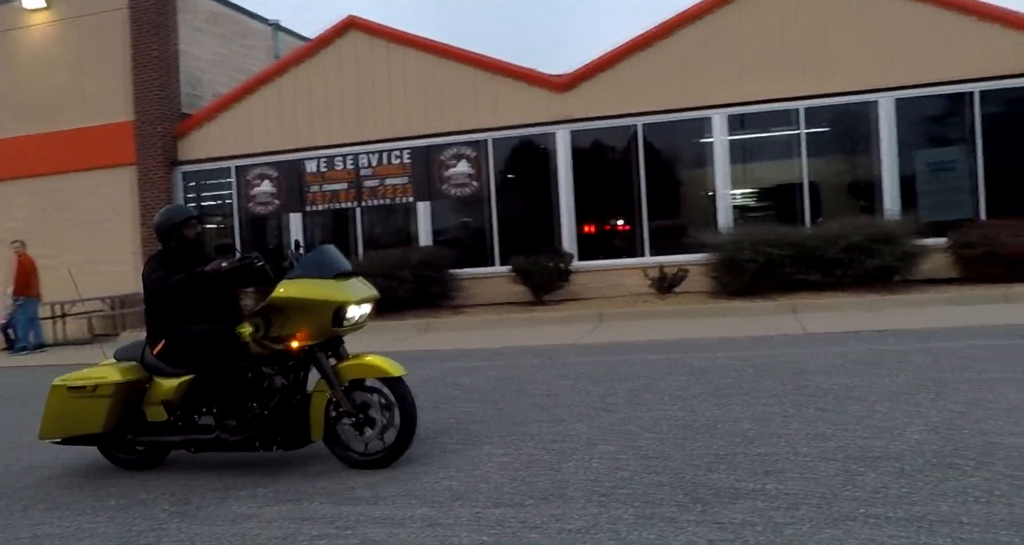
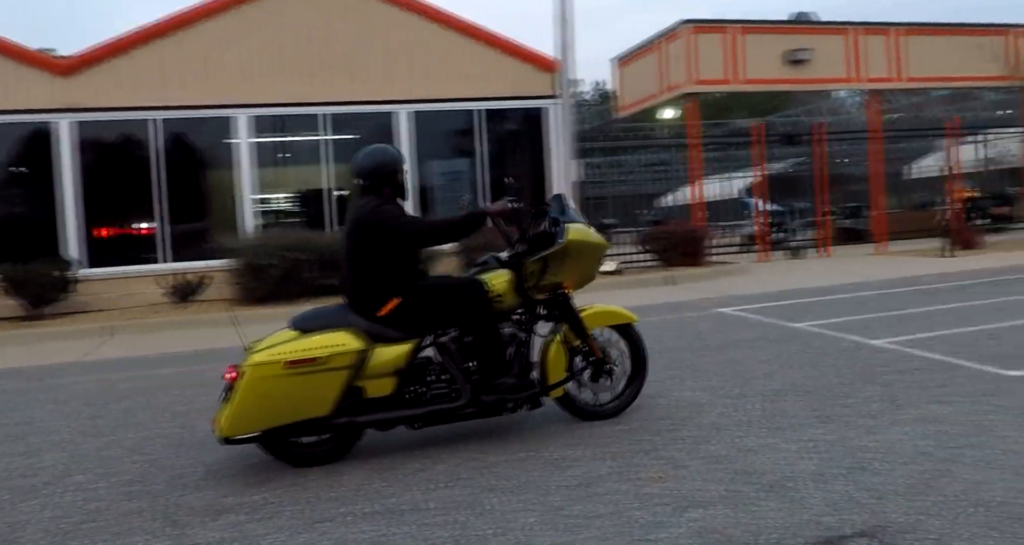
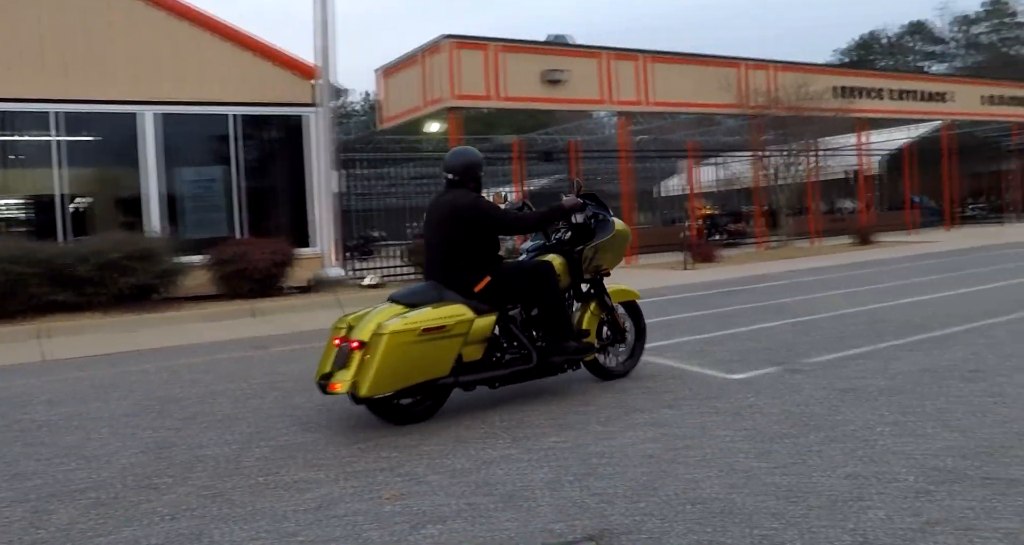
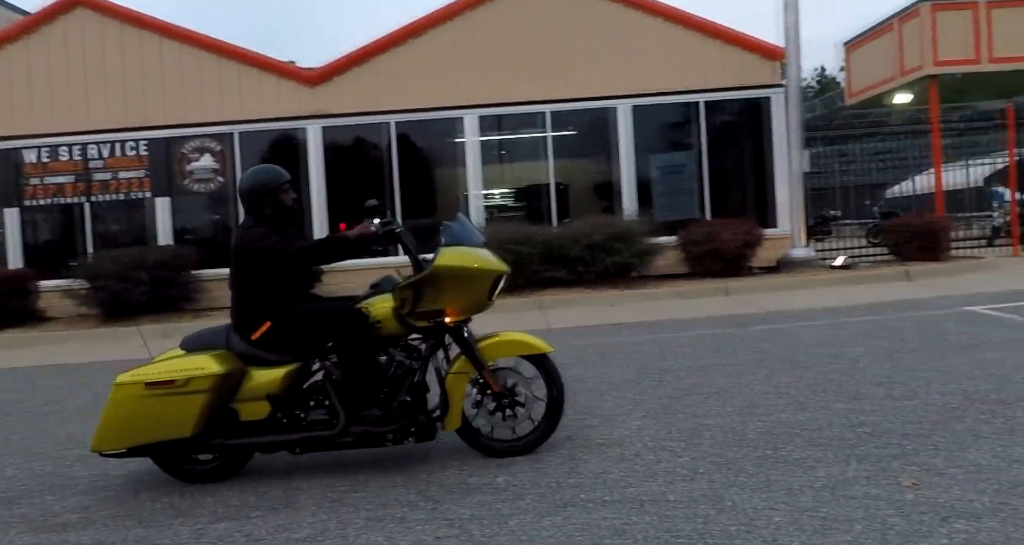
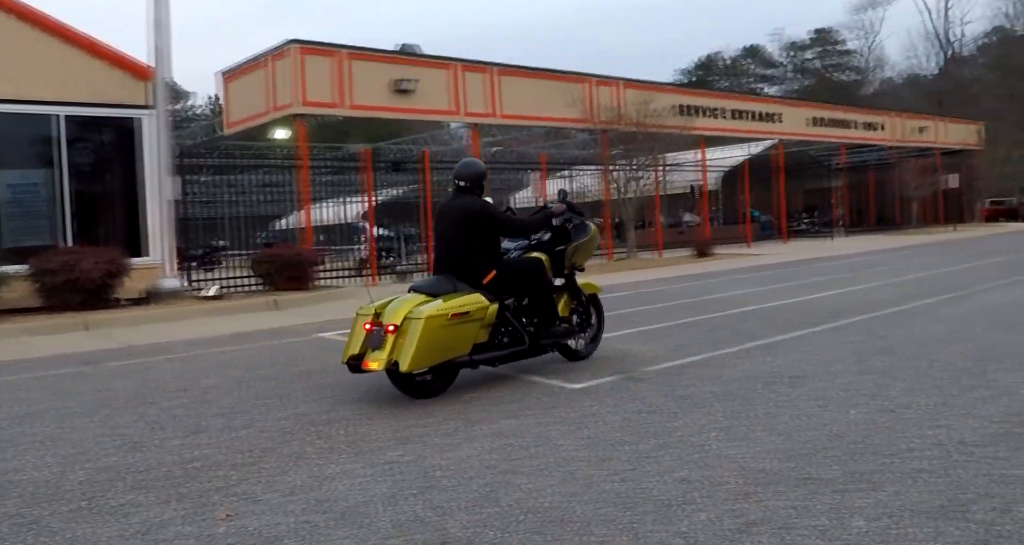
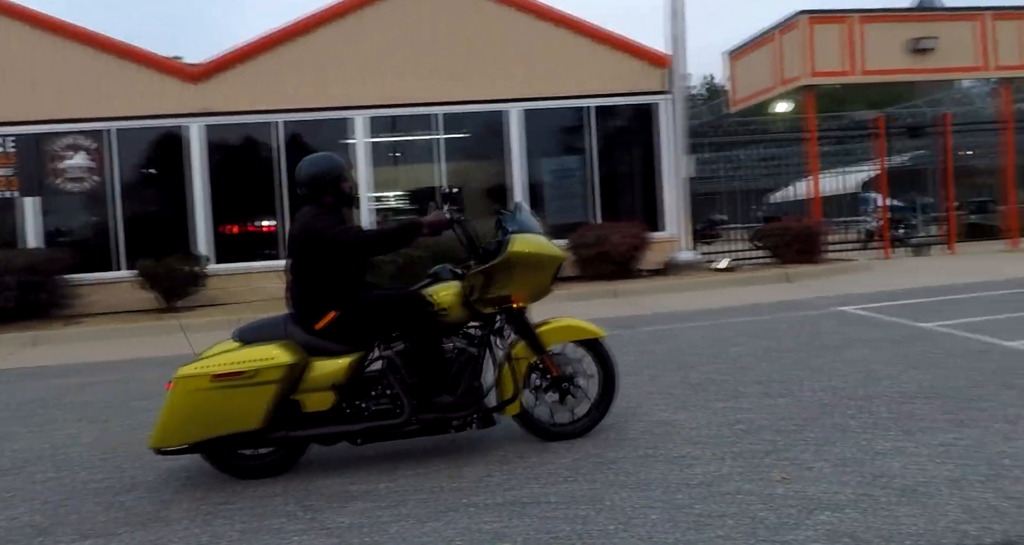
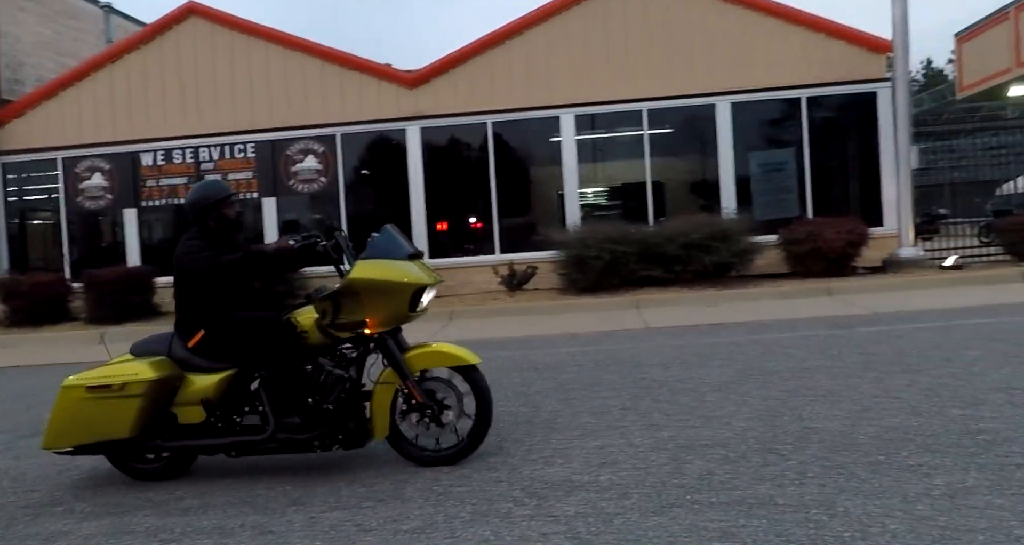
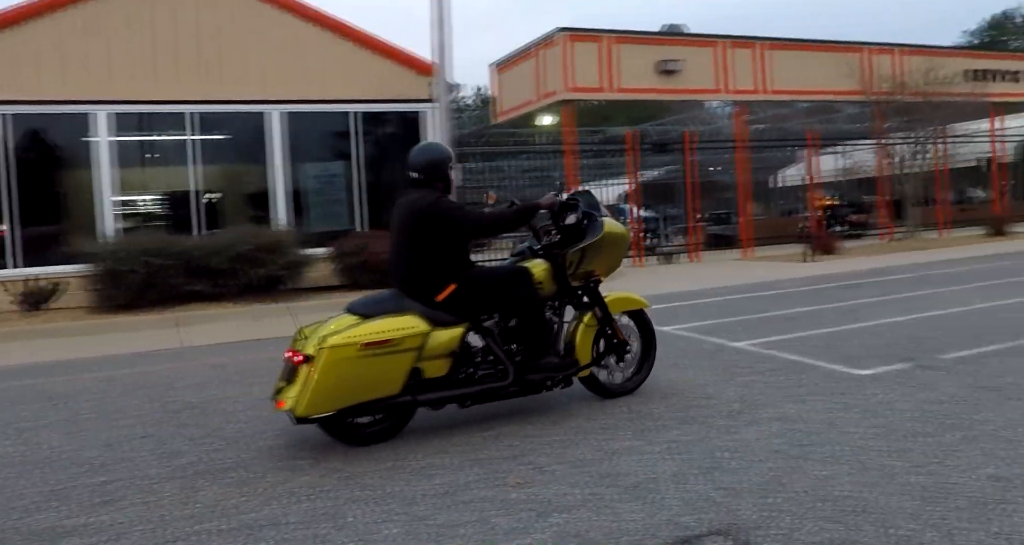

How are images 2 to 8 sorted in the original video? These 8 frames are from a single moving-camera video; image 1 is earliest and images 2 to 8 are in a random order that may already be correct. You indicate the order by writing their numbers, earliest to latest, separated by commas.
7, 4, 6, 2, 8, 3, 5
